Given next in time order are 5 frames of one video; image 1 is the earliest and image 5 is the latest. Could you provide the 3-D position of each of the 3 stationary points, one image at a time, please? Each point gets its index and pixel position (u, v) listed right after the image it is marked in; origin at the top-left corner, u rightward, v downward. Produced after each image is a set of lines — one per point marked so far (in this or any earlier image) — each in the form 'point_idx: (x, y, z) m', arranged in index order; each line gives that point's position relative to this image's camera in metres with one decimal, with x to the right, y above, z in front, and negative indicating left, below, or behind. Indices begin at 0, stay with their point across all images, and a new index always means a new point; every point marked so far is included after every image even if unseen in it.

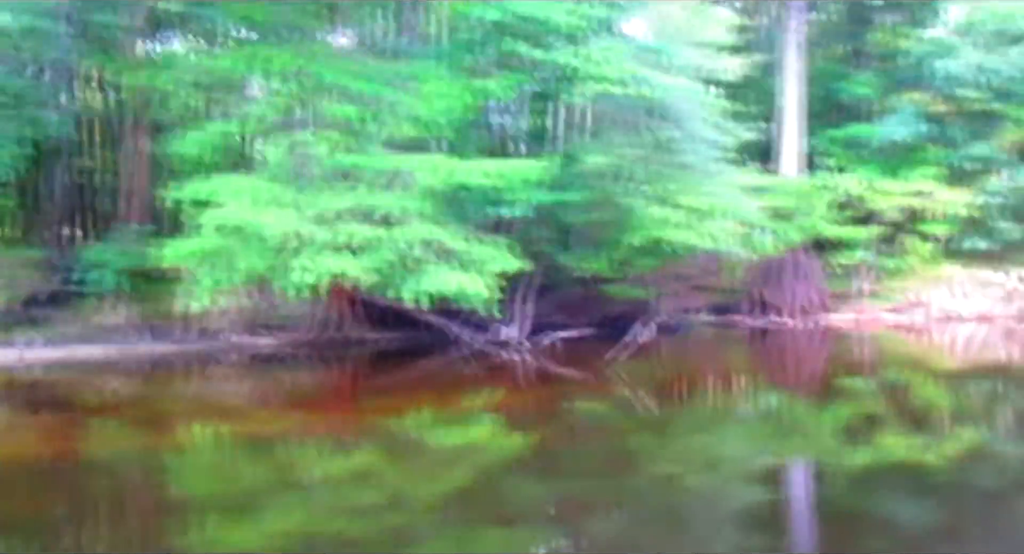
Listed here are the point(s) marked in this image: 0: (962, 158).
0: (+5.7, +1.5, +12.5) m
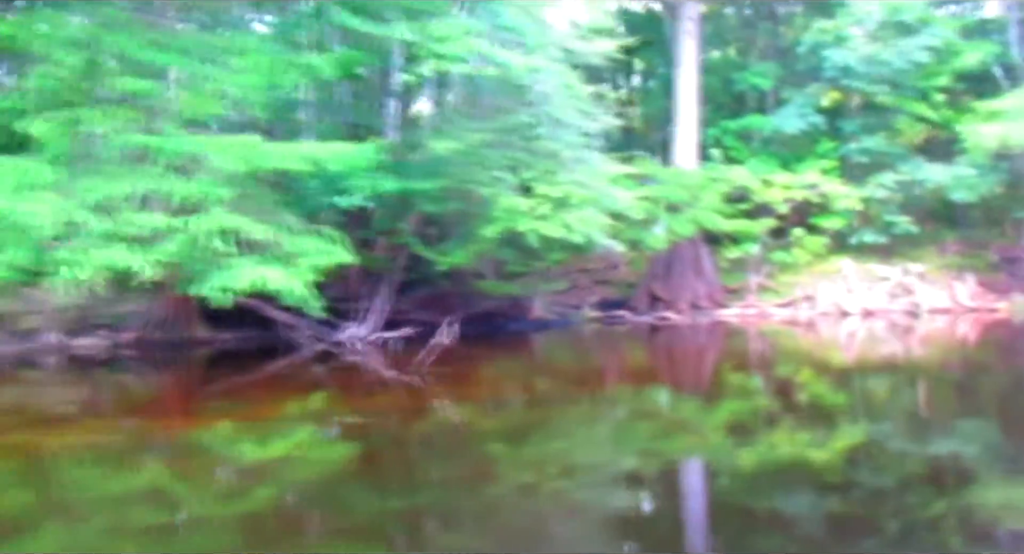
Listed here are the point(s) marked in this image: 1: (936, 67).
0: (+4.3, +1.6, +12.4) m
1: (+5.1, +2.5, +12.0) m
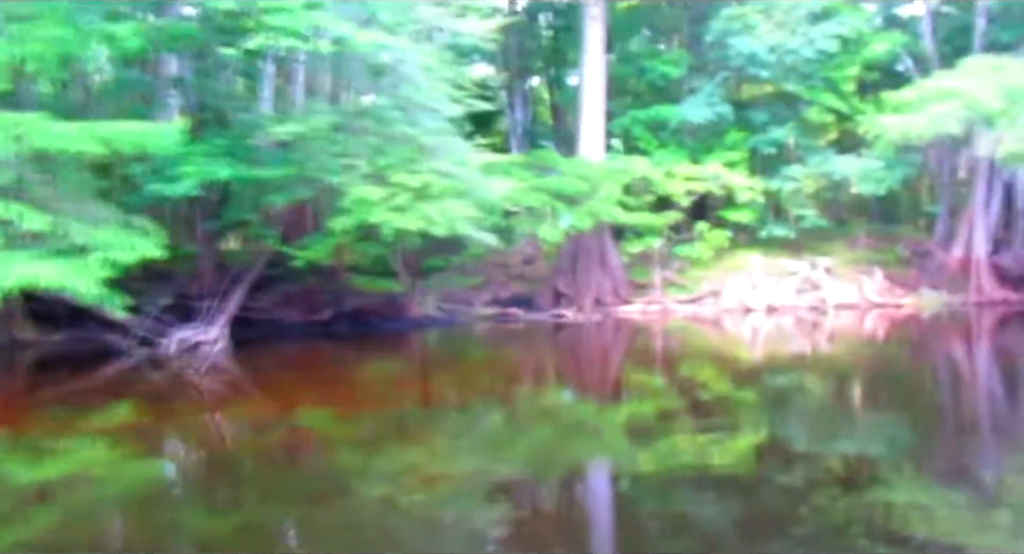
0: (+3.0, +1.6, +12.0) m
1: (+3.9, +2.6, +11.7) m
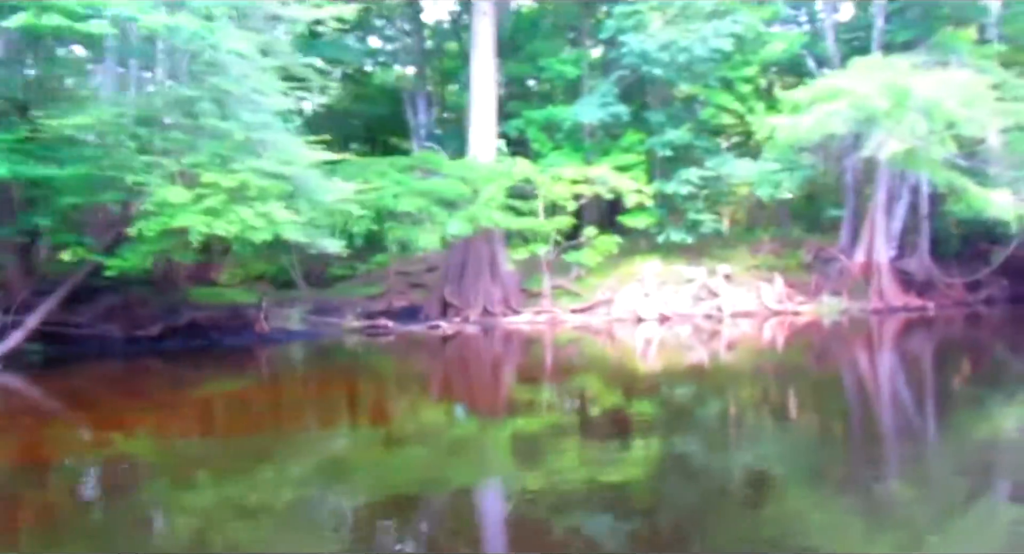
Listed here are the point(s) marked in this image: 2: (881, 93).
0: (+1.7, +1.5, +11.6) m
1: (+2.6, +2.5, +11.3) m
2: (+3.2, +1.6, +8.7) m
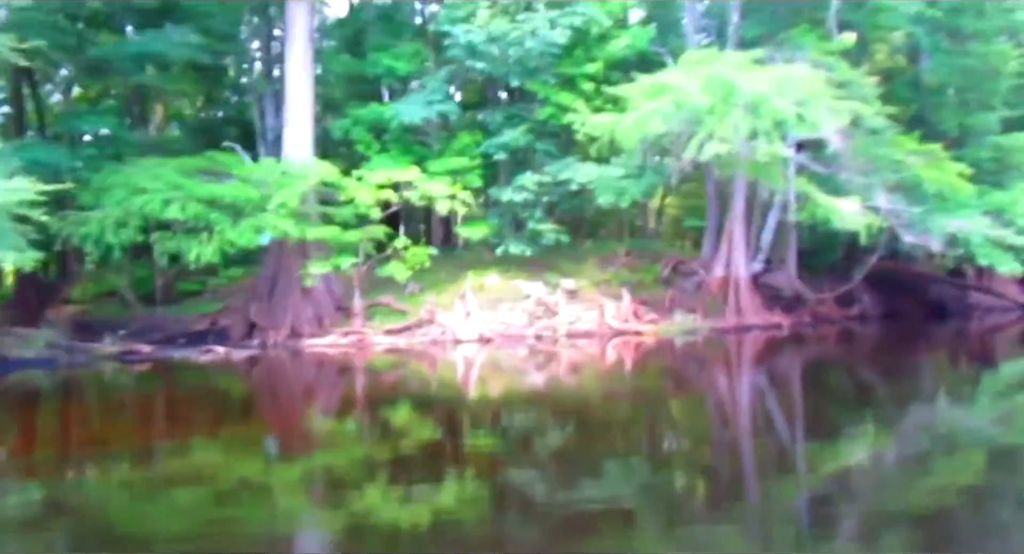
0: (-0.2, +1.4, +10.5) m
1: (+0.7, +2.3, +10.3) m
2: (+1.5, +1.5, +7.8) m
